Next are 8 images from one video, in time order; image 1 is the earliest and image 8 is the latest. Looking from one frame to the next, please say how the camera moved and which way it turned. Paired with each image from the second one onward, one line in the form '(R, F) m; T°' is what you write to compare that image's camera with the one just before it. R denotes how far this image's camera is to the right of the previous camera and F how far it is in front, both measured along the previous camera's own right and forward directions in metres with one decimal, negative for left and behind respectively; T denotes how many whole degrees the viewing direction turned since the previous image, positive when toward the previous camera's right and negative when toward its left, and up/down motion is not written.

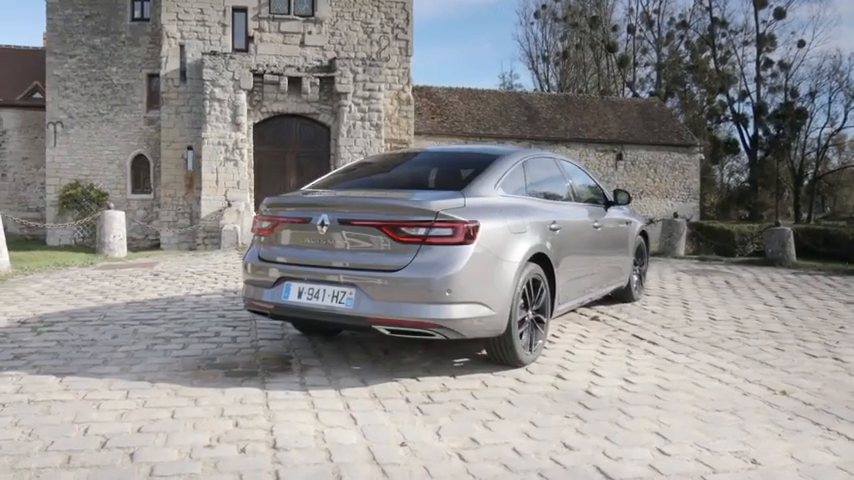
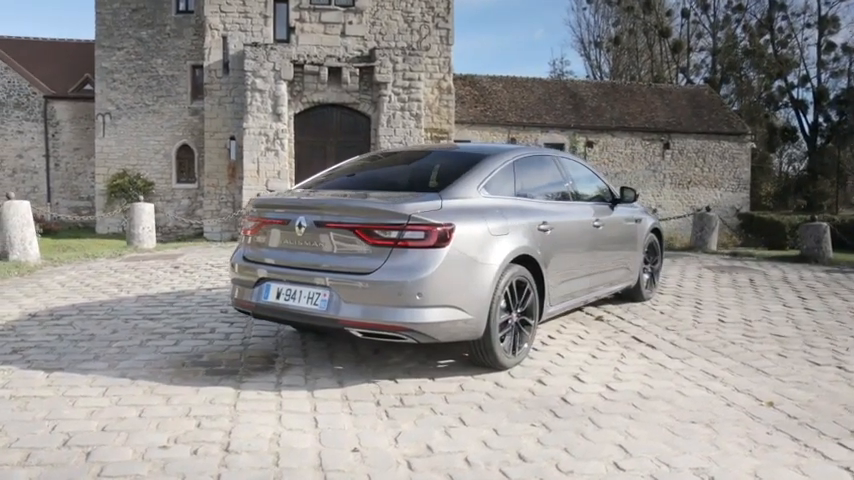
(+0.5, 0.0) m; -4°
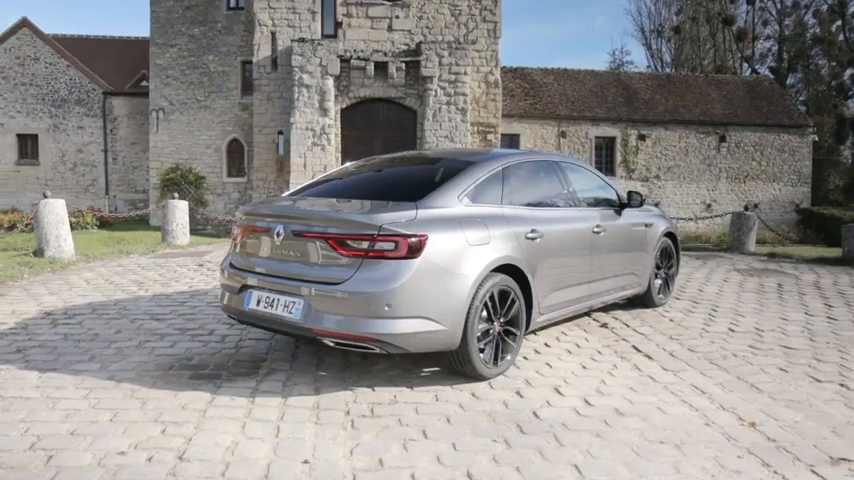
(+0.5, 0.0) m; -5°
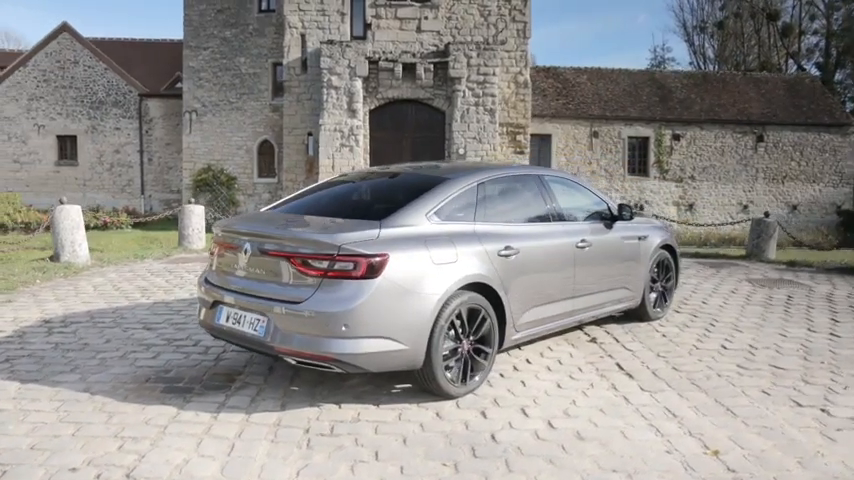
(+0.5, 0.0) m; -3°
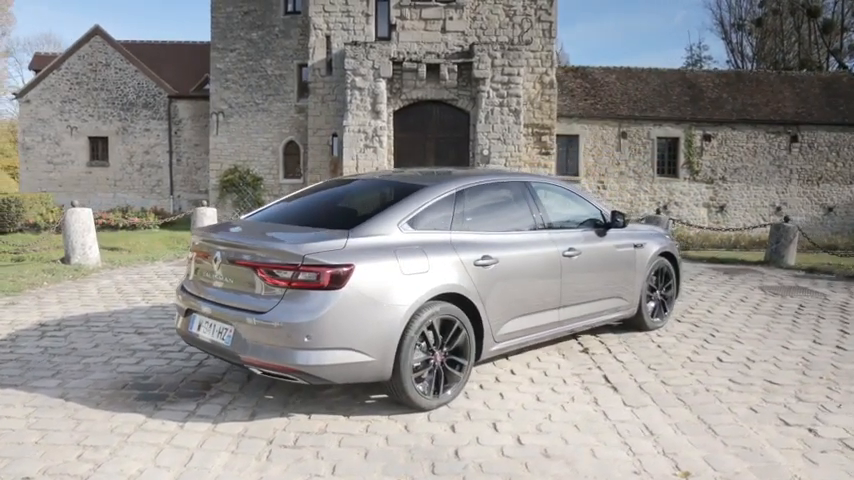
(+0.4, +0.1) m; -3°
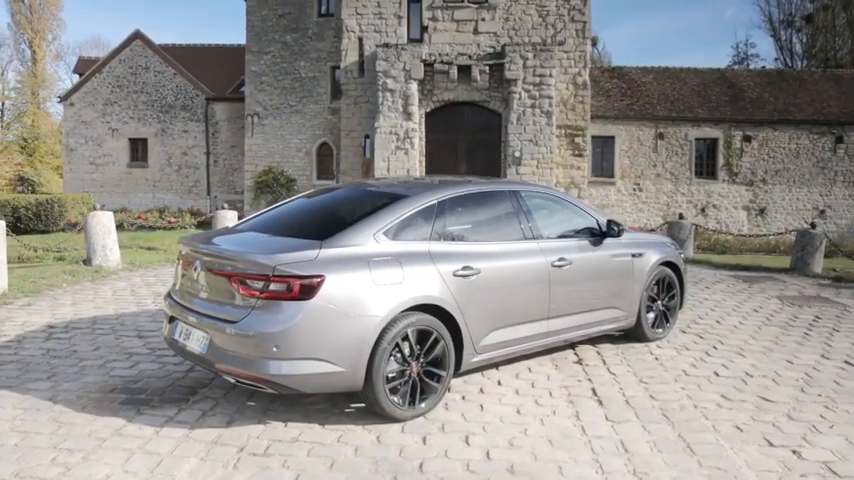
(+0.4, 0.0) m; -3°
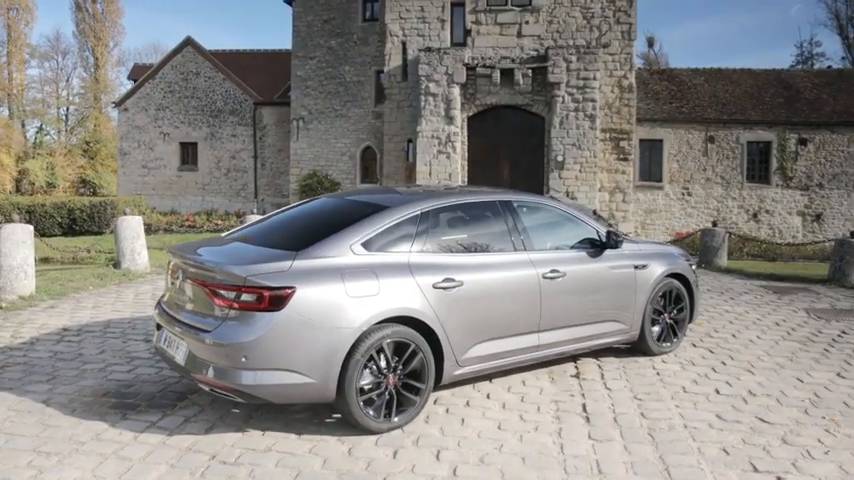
(+0.5, +0.1) m; -4°
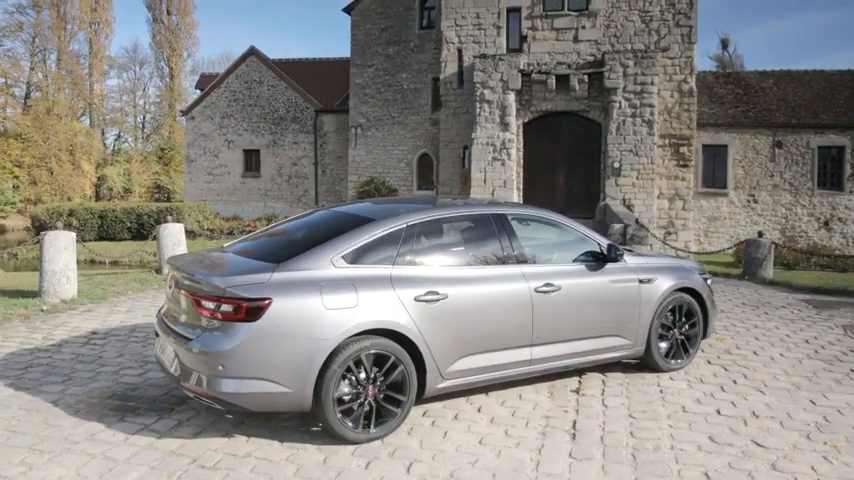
(+0.6, 0.0) m; -6°
